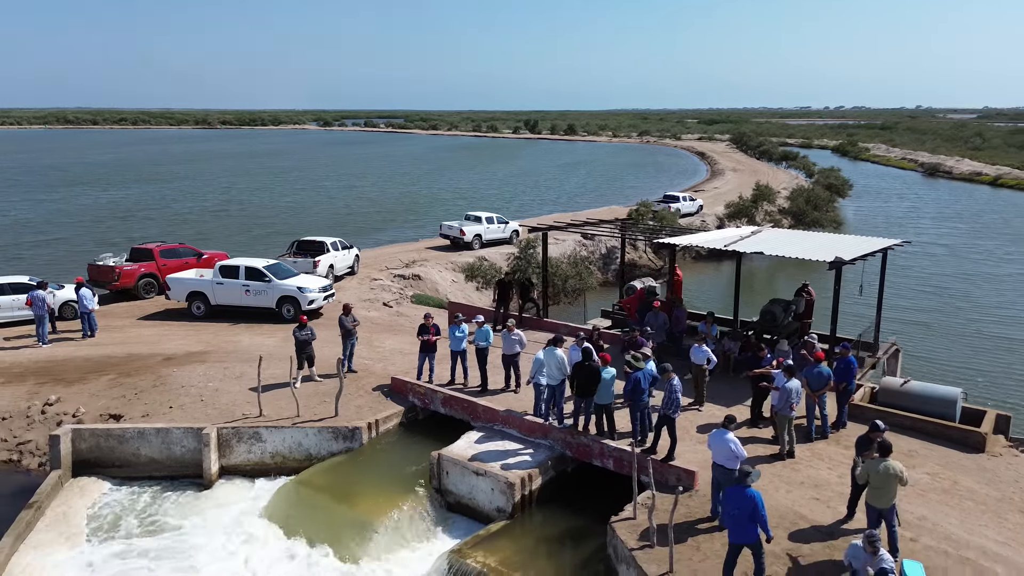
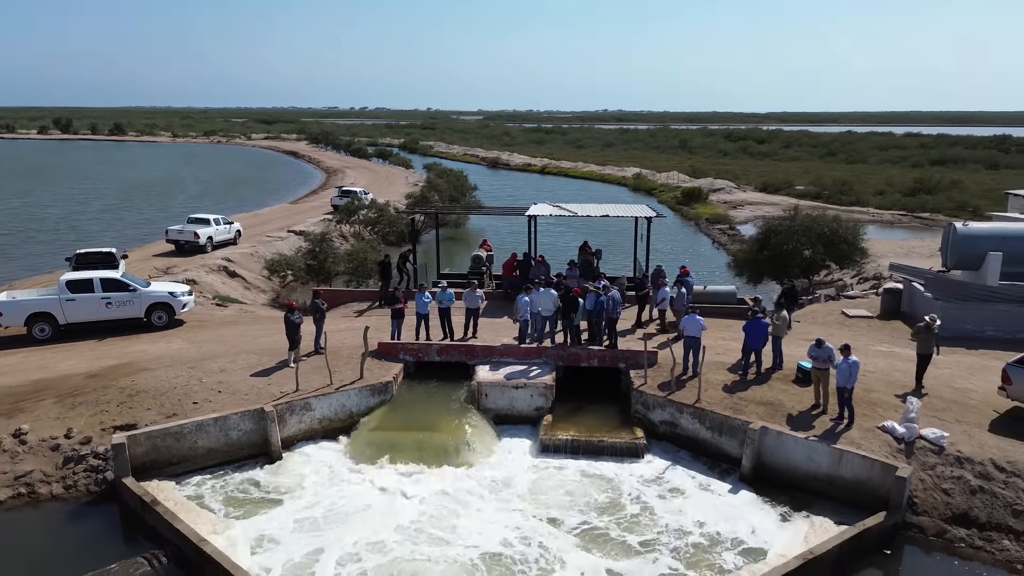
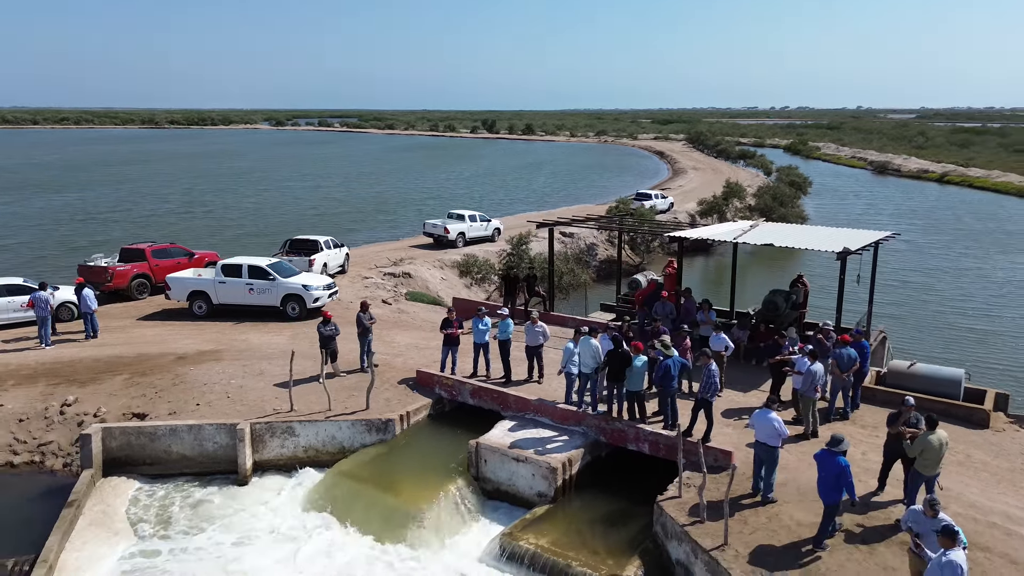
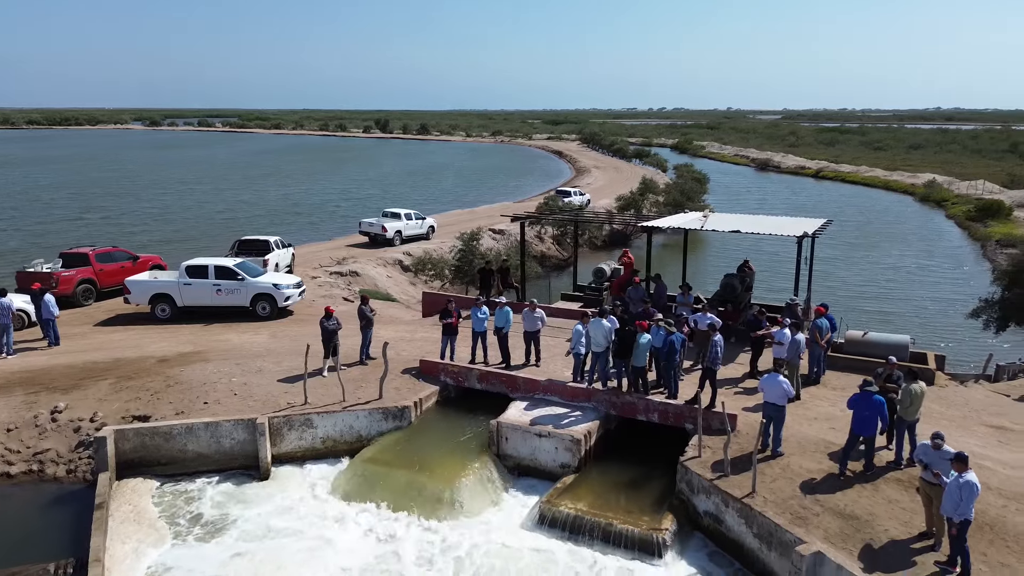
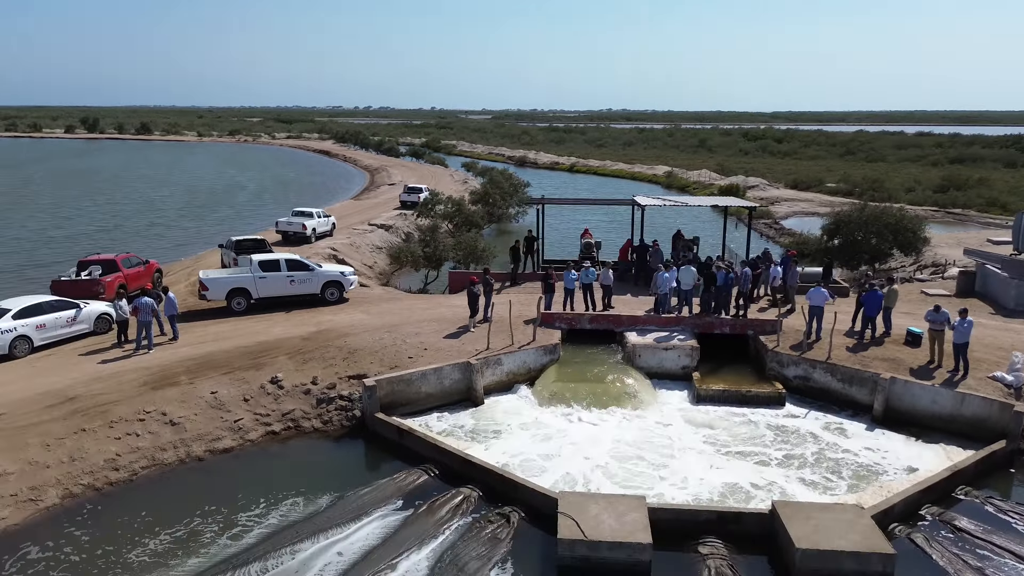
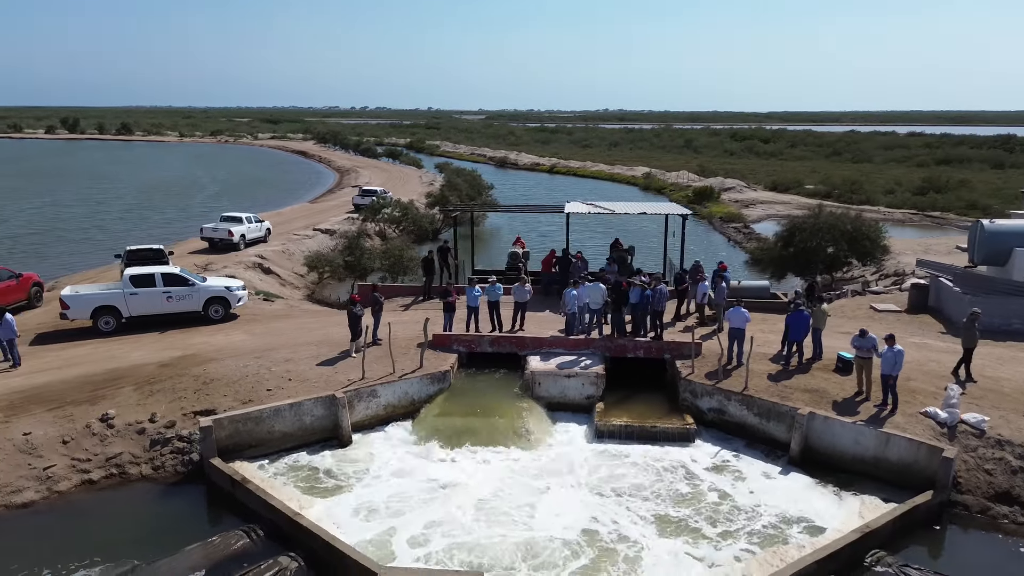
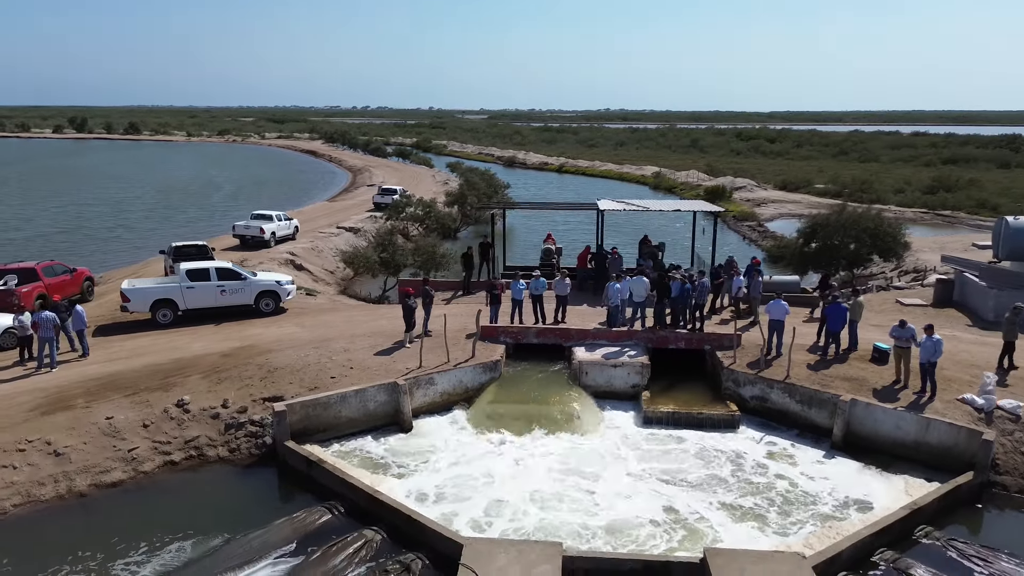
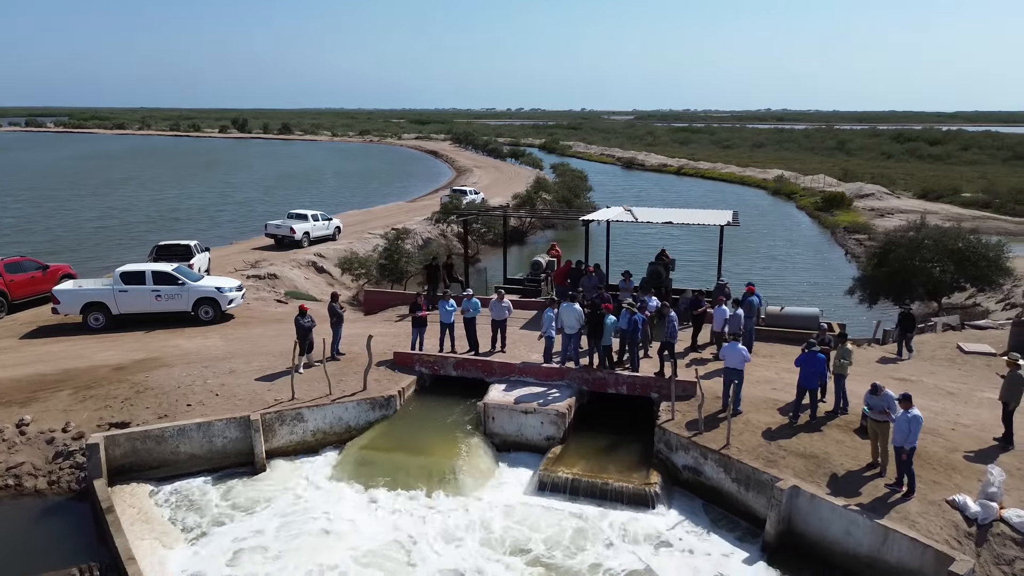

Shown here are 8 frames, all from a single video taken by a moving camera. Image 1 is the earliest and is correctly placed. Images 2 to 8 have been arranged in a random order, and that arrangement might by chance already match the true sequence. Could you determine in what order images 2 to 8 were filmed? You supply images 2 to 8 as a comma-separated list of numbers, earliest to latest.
3, 4, 8, 2, 6, 7, 5
